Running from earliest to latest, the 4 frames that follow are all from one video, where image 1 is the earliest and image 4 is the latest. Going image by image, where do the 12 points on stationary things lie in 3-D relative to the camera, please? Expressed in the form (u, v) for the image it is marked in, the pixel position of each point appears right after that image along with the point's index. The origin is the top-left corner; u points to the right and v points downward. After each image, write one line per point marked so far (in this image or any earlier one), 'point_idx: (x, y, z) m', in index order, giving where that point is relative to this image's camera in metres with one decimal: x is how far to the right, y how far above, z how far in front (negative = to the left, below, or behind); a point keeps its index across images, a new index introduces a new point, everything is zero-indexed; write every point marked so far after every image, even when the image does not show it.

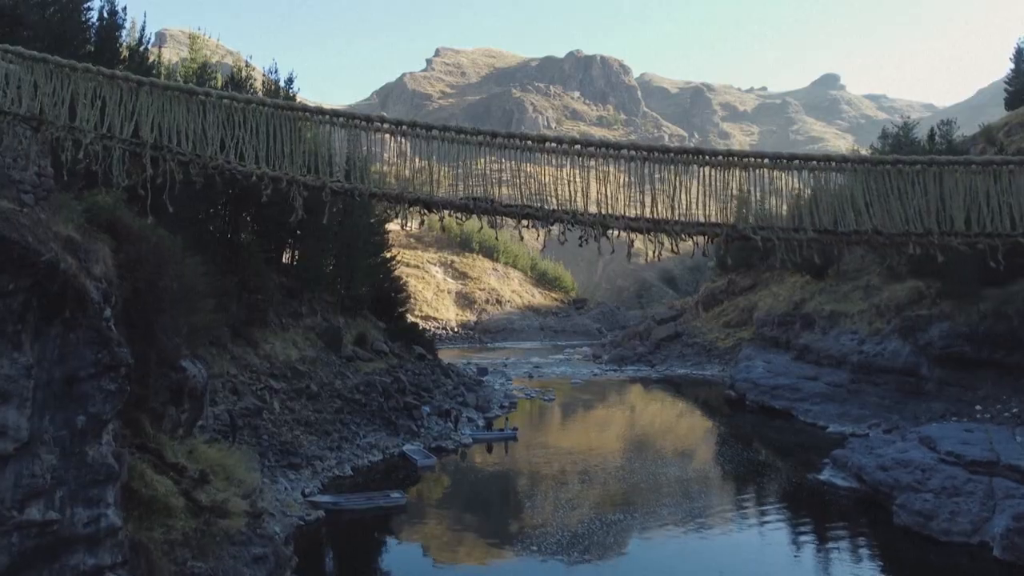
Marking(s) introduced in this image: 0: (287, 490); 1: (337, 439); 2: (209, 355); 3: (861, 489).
0: (-4.1, -3.7, +15.6) m
1: (-3.9, -3.4, +19.0) m
2: (-6.6, -1.5, +18.3) m
3: (+7.3, -4.2, +17.7) m
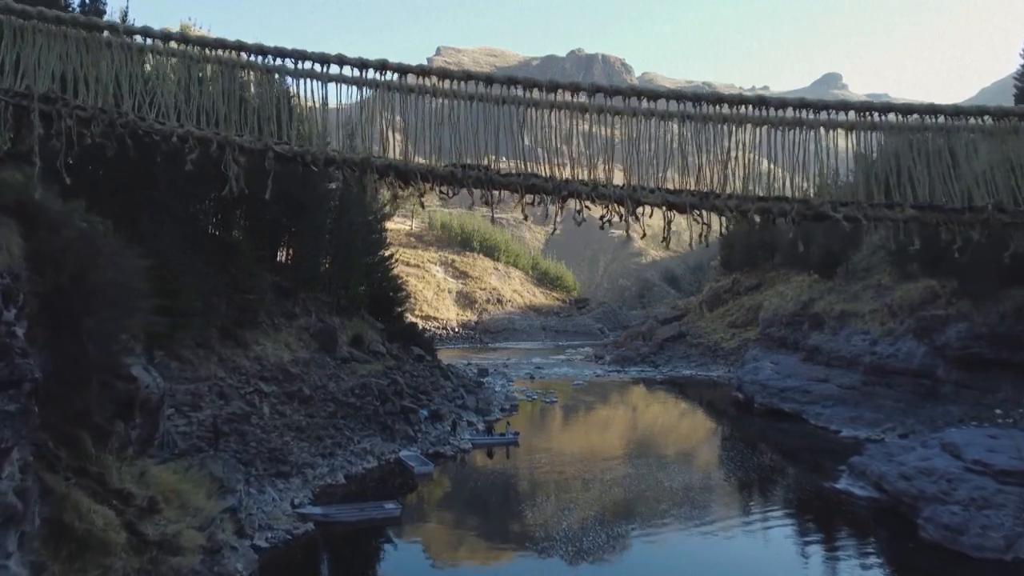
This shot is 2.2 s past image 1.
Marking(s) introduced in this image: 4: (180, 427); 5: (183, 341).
0: (-4.1, -3.7, +14.7) m
1: (-3.9, -3.4, +18.2) m
2: (-6.5, -1.5, +17.4) m
3: (+7.3, -4.2, +16.8) m
4: (-5.7, -2.4, +14.7) m
5: (-6.9, -1.1, +17.7) m
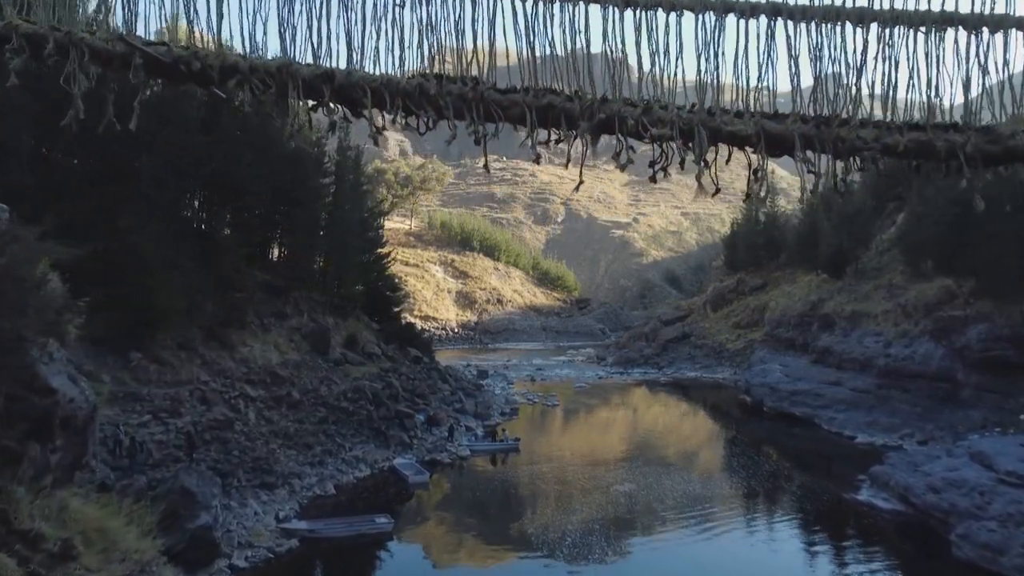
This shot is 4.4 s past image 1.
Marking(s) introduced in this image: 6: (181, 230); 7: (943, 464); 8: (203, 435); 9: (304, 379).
0: (-4.1, -3.7, +13.7) m
1: (-3.9, -3.3, +17.2) m
2: (-6.5, -1.4, +16.4) m
3: (+7.3, -4.2, +15.8) m
4: (-5.7, -2.4, +13.7) m
5: (-6.9, -1.1, +16.7) m
6: (-7.4, +1.3, +18.6) m
7: (+8.0, -3.3, +15.9) m
8: (-5.3, -2.5, +14.5) m
9: (-4.7, -2.1, +19.2) m
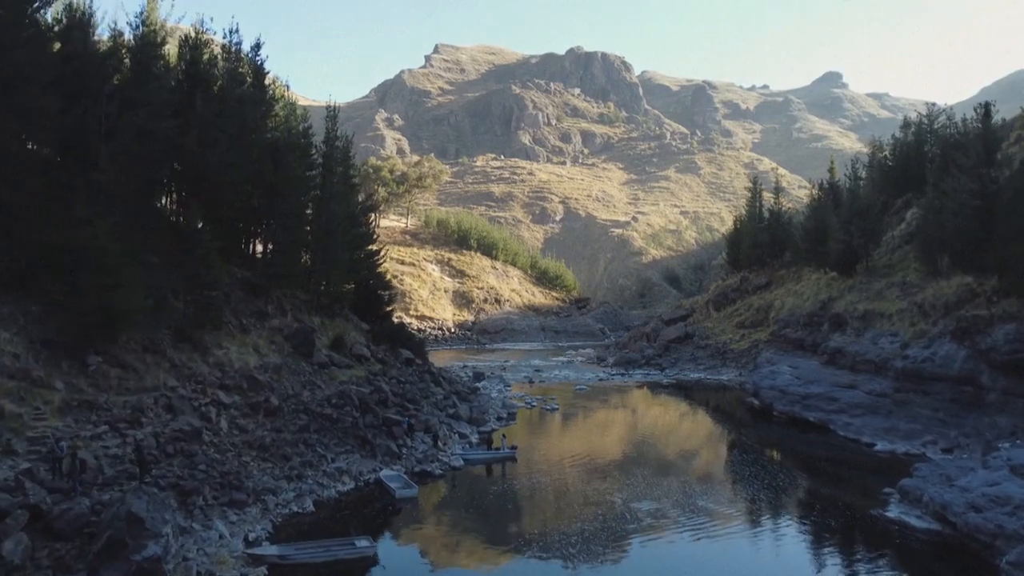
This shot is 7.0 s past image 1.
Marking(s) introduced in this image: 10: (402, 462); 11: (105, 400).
0: (-4.2, -3.6, +12.4) m
1: (-4.0, -3.3, +15.8) m
2: (-6.6, -1.4, +15.0) m
3: (+7.3, -4.1, +14.4) m
4: (-5.8, -2.3, +12.3) m
5: (-6.9, -1.0, +15.3) m
6: (-7.4, +1.3, +17.2) m
7: (+8.0, -3.2, +14.5) m
8: (-5.3, -2.5, +13.1) m
9: (-4.8, -2.0, +17.8) m
10: (-2.4, -3.8, +18.8) m
11: (-6.4, -1.8, +13.4) m
